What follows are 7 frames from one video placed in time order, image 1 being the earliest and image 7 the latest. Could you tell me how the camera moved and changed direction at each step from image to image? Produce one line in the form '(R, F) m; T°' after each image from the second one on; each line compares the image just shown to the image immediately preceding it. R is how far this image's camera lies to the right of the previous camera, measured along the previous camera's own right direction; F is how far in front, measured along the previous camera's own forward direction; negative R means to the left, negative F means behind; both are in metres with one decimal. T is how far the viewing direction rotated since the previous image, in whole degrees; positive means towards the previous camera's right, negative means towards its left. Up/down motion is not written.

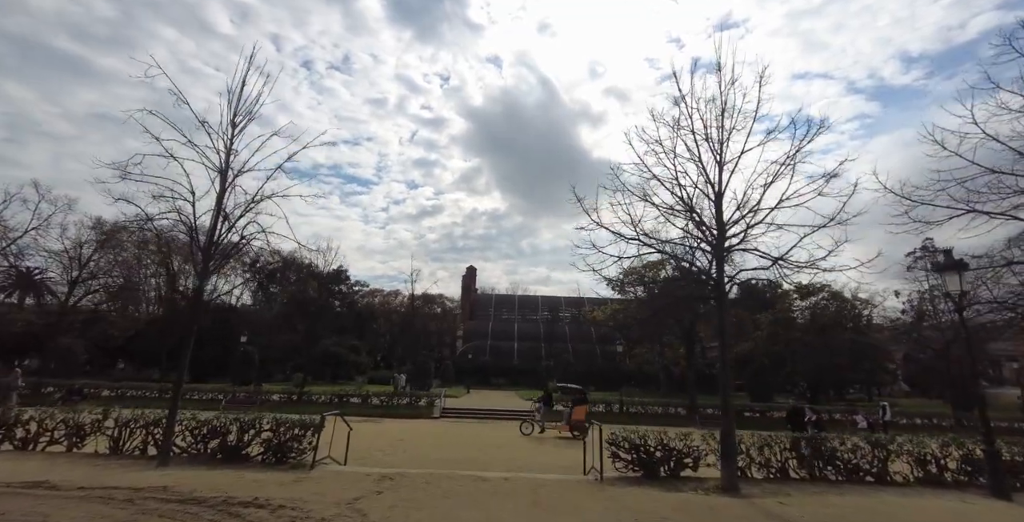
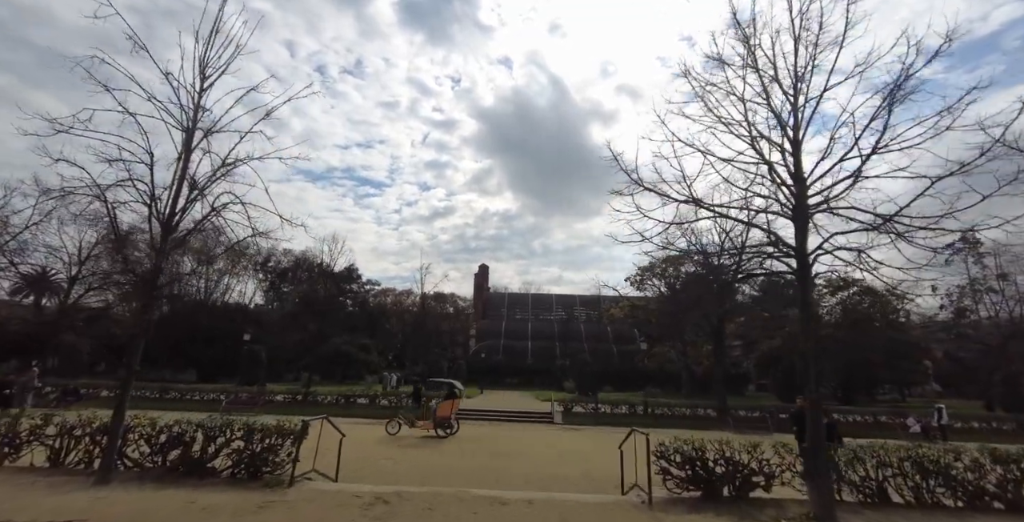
(-0.2, +1.6) m; -1°
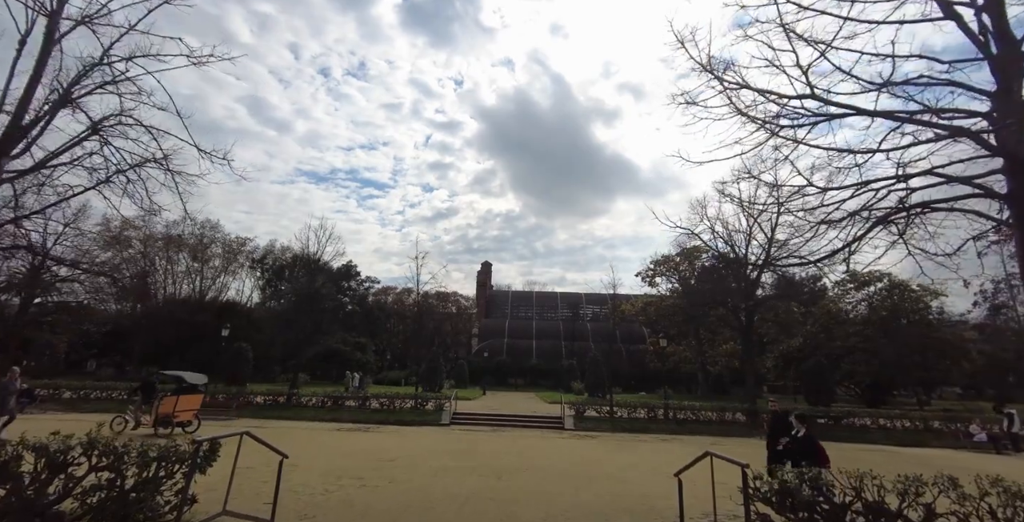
(-0.1, +2.4) m; 0°
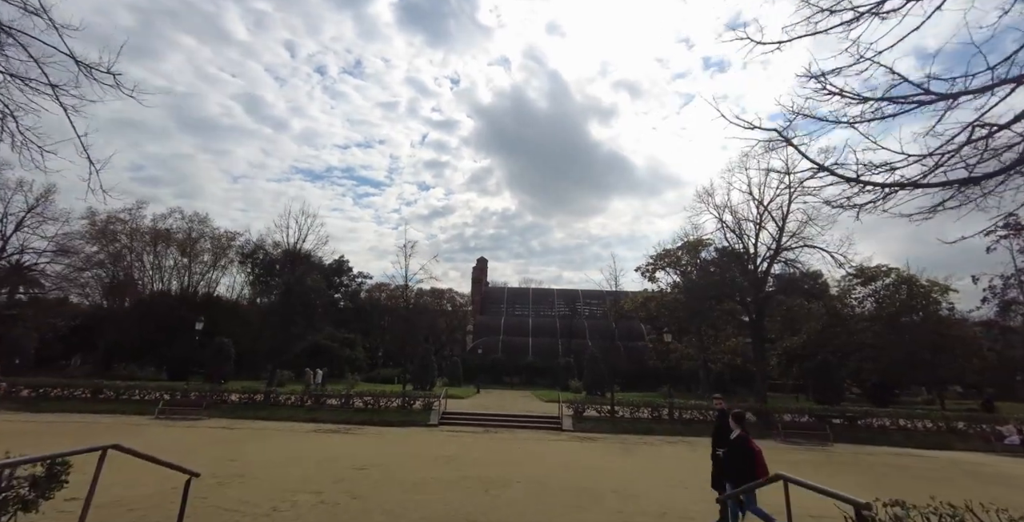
(+0.1, +1.5) m; 0°
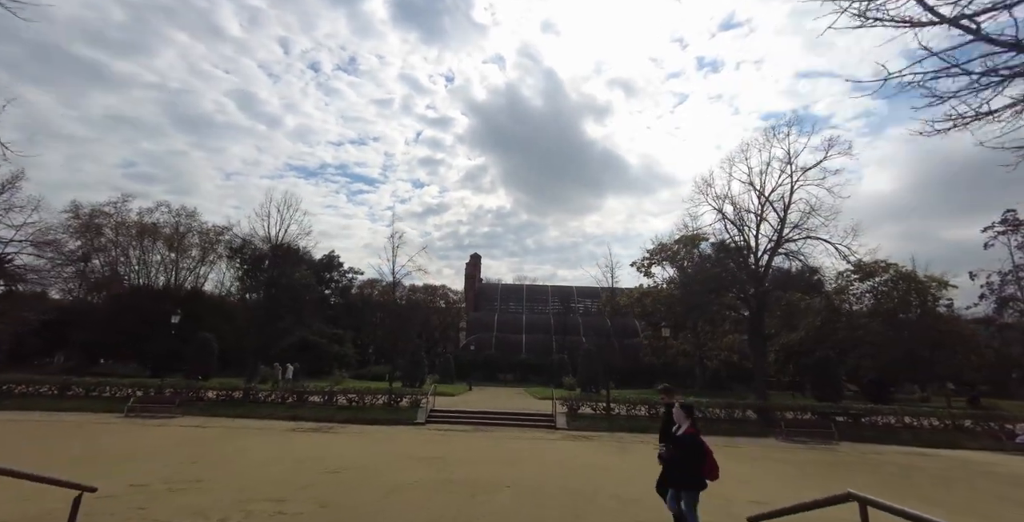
(+0.1, +0.9) m; +1°
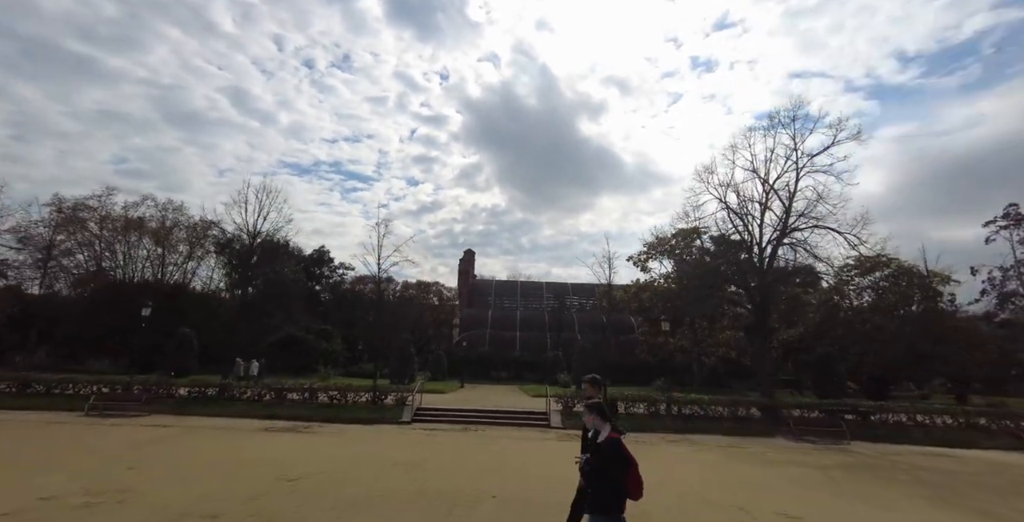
(+0.1, +1.1) m; +1°
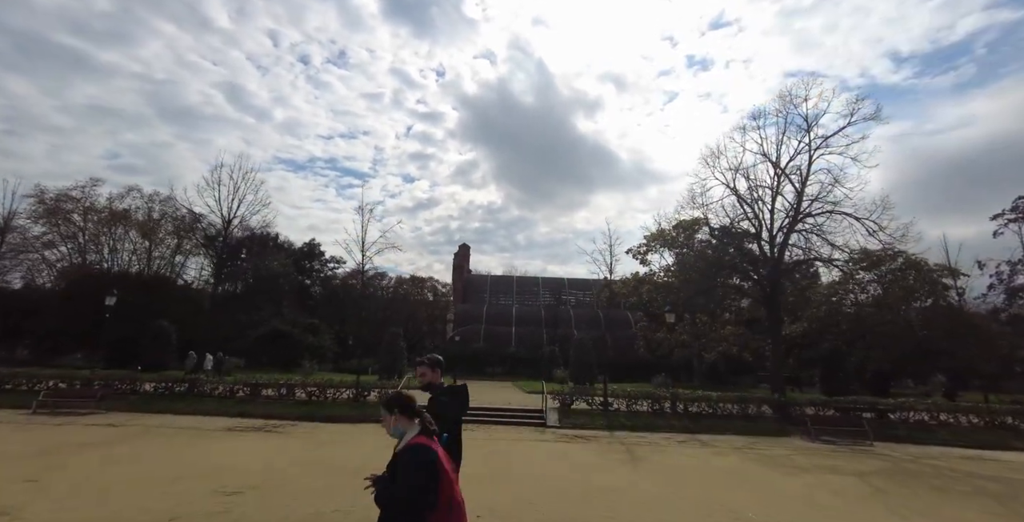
(0.0, +1.3) m; +1°
